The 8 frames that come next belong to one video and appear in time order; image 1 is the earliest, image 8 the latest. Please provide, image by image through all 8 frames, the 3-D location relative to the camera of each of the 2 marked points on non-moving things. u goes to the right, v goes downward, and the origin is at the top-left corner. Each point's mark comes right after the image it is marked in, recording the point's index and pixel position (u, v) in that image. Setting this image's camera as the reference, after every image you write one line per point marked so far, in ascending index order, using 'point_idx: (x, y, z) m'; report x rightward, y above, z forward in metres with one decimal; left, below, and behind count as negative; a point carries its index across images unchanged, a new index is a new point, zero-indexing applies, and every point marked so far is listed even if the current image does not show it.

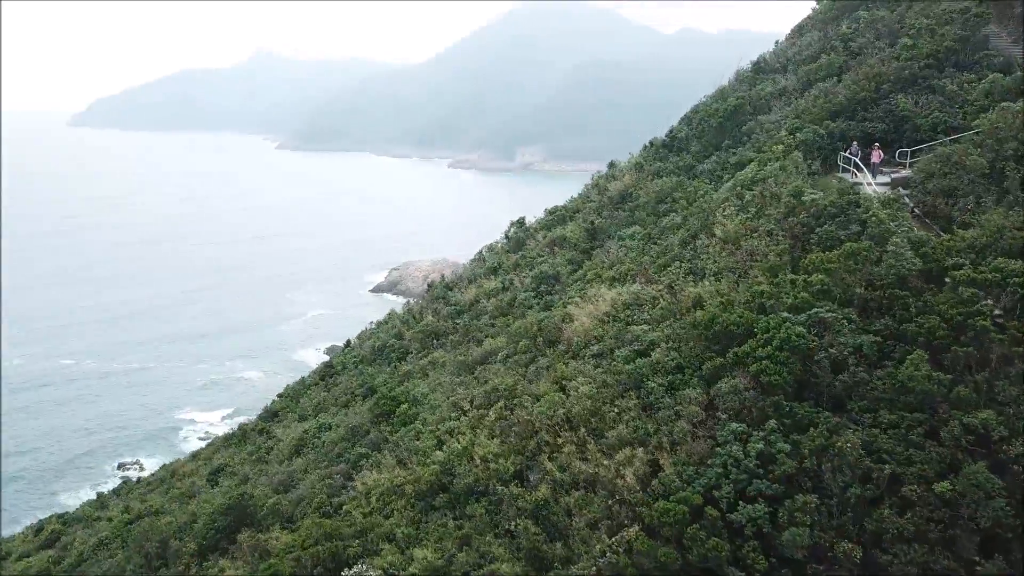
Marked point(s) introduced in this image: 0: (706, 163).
0: (+3.8, +2.4, +15.9) m
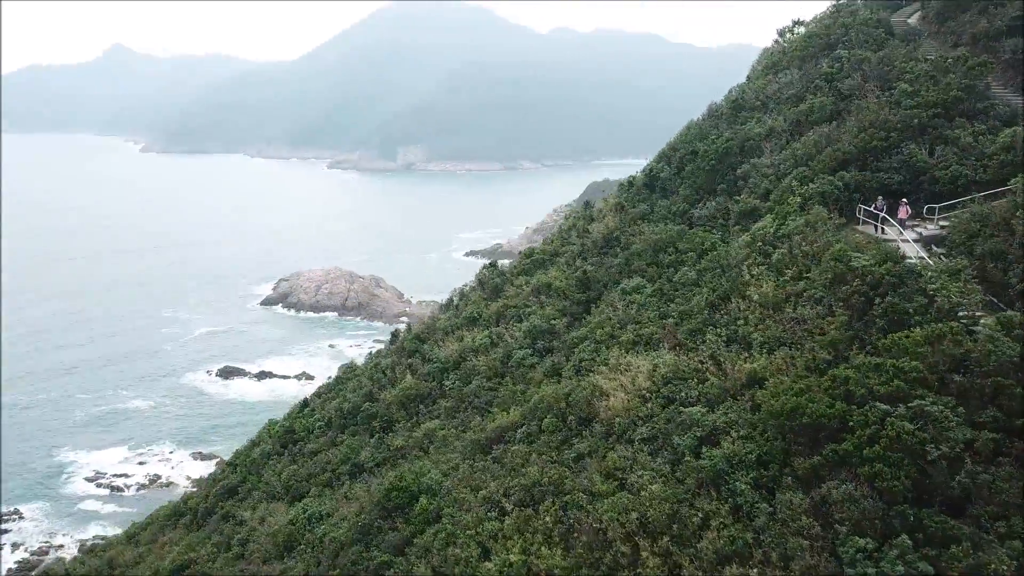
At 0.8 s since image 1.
0: (+3.6, +1.5, +15.3) m
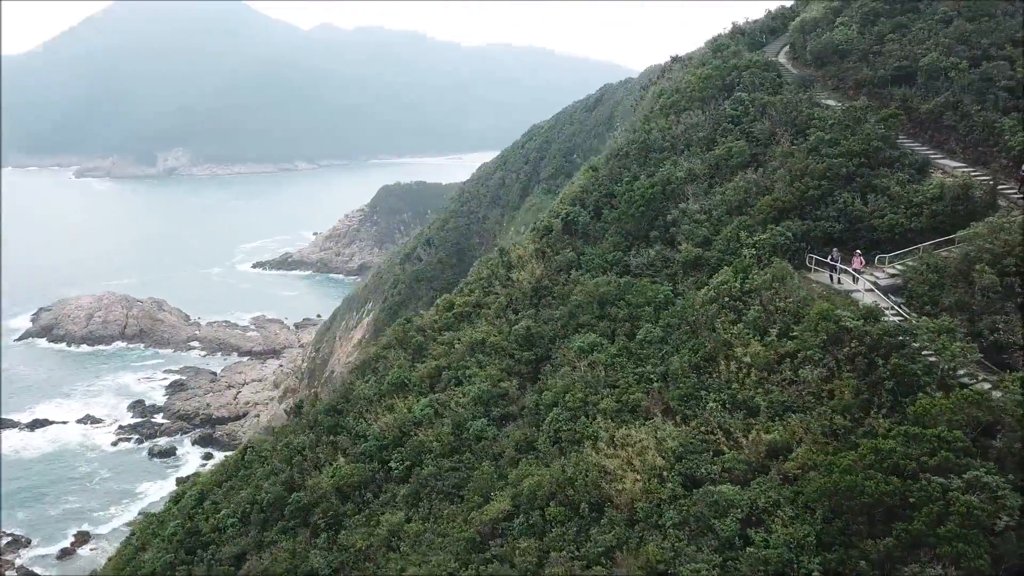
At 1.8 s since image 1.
0: (+2.4, +0.6, +15.2) m
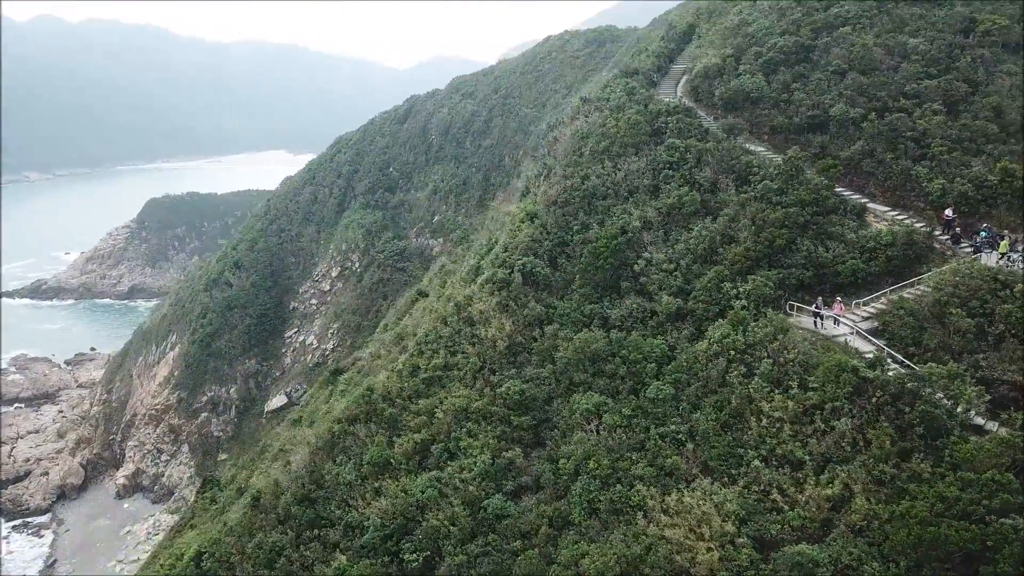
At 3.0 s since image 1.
0: (+2.1, -0.4, +15.4) m
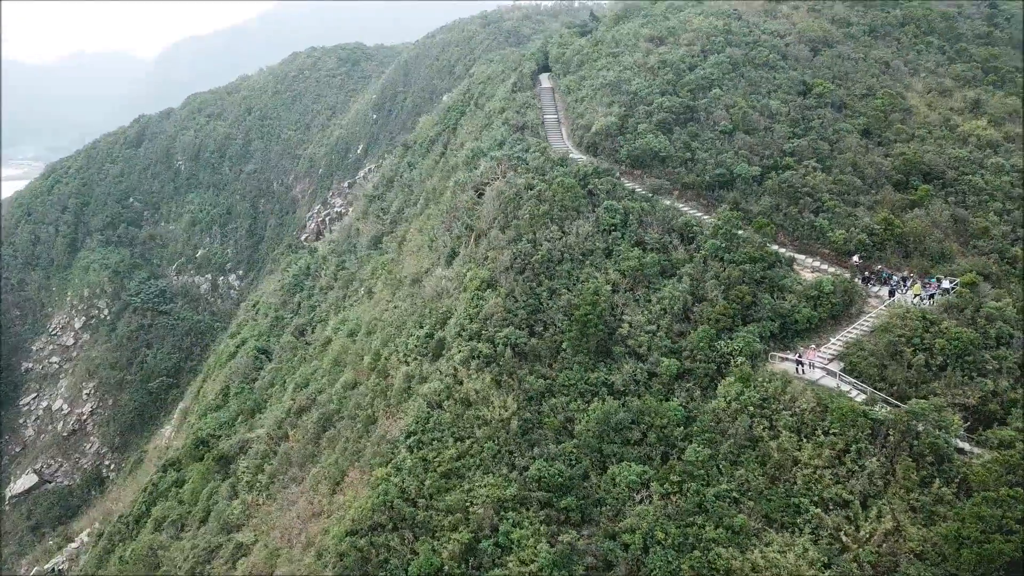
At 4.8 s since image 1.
0: (+2.2, -1.8, +16.3) m
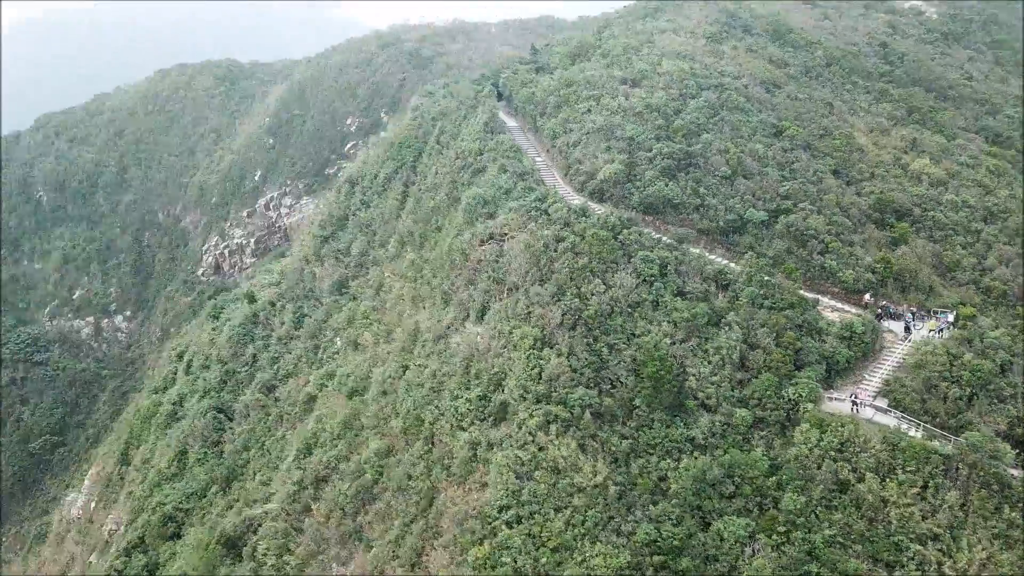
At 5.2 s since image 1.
0: (+3.9, -2.9, +16.8) m
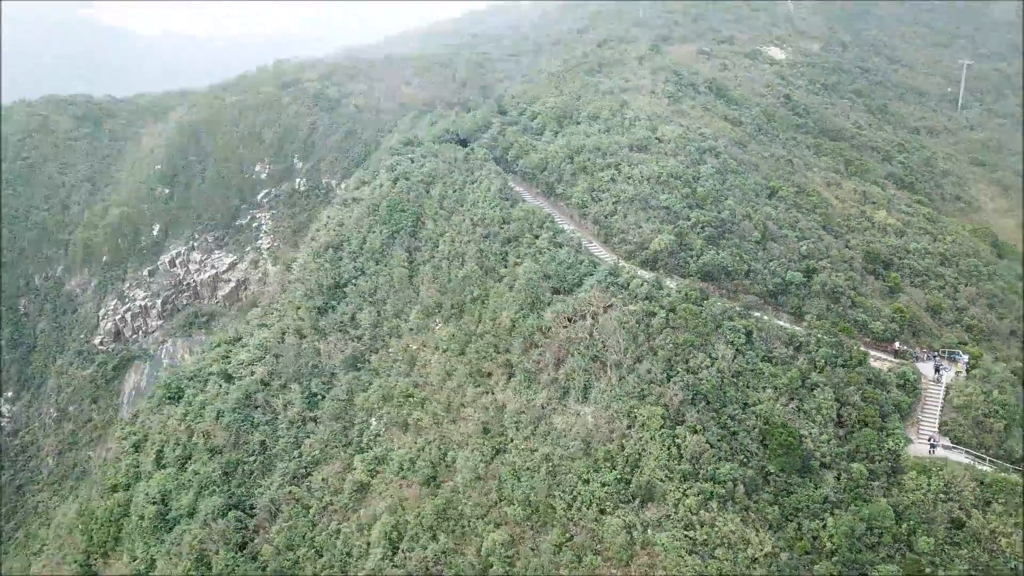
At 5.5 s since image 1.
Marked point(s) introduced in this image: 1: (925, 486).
0: (+7.4, -4.6, +18.7) m
1: (+9.6, -4.6, +18.9) m
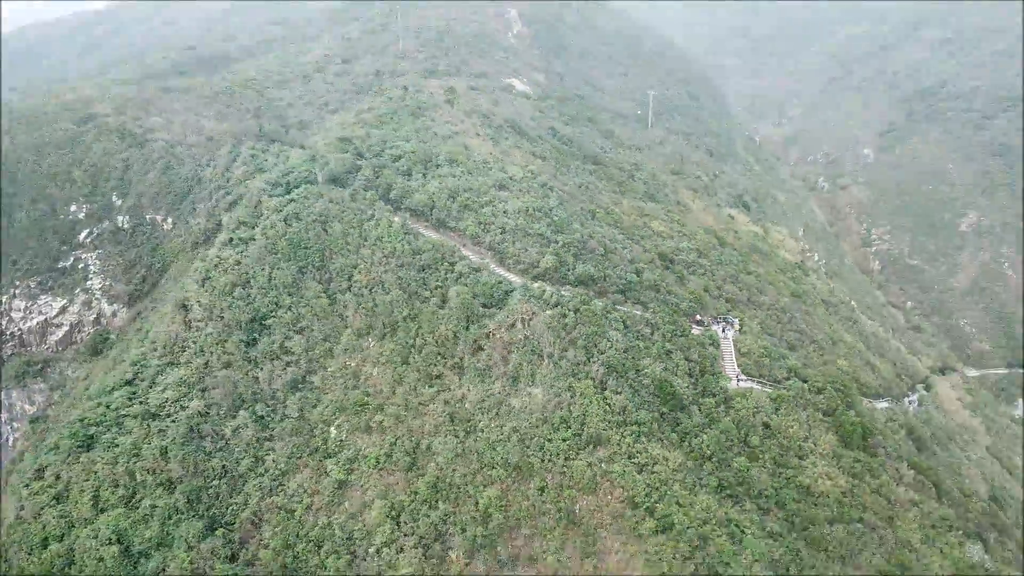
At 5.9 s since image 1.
0: (+6.7, -4.5, +28.8) m
1: (+8.6, -4.4, +29.8) m
